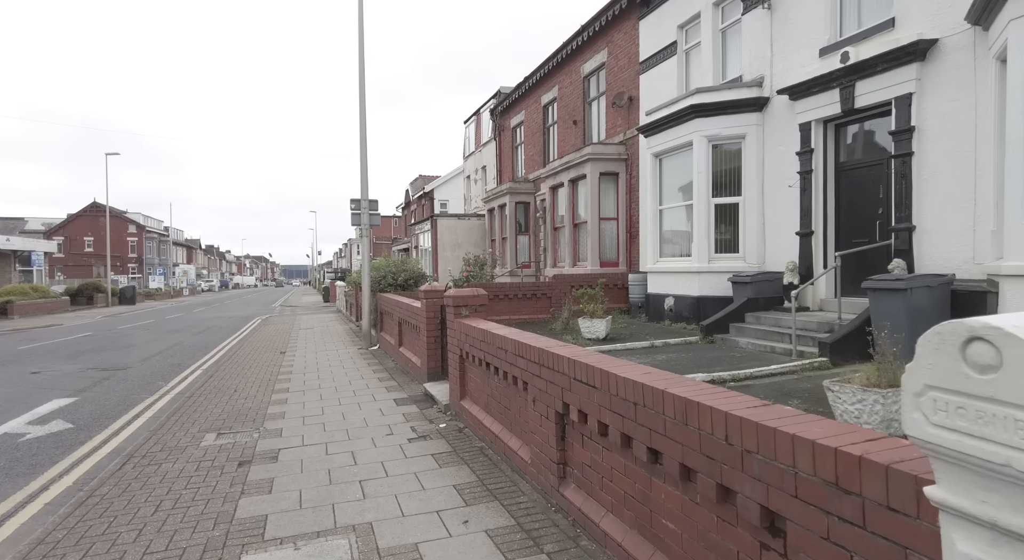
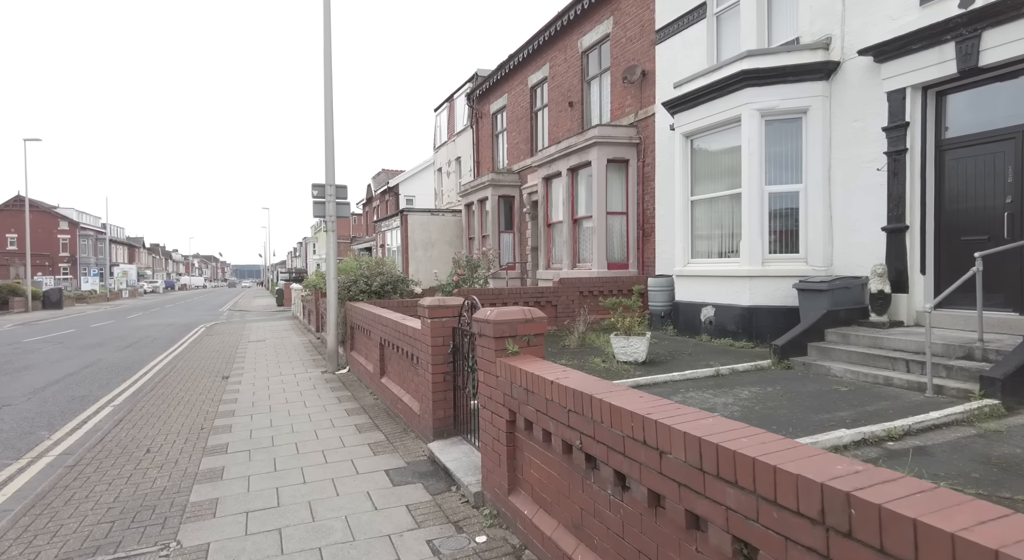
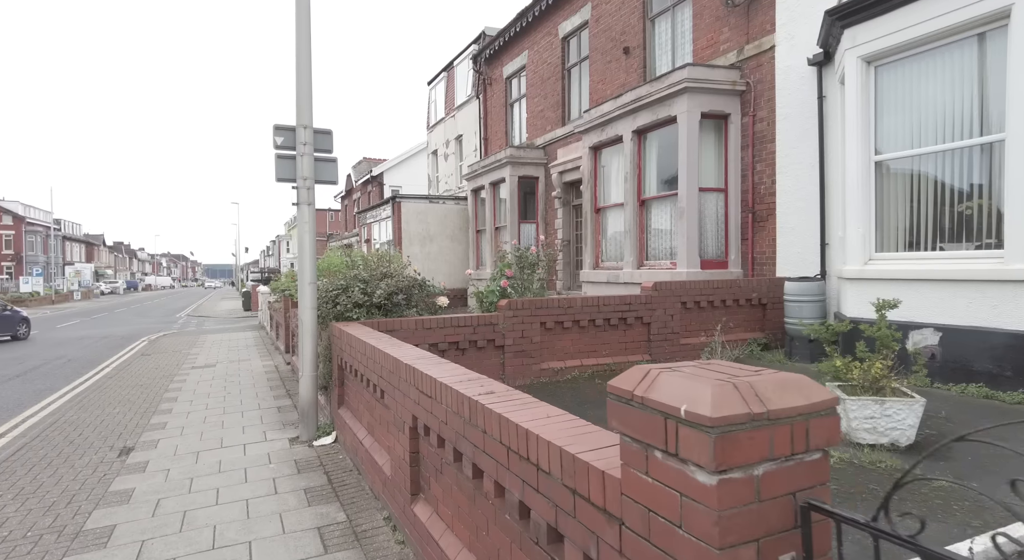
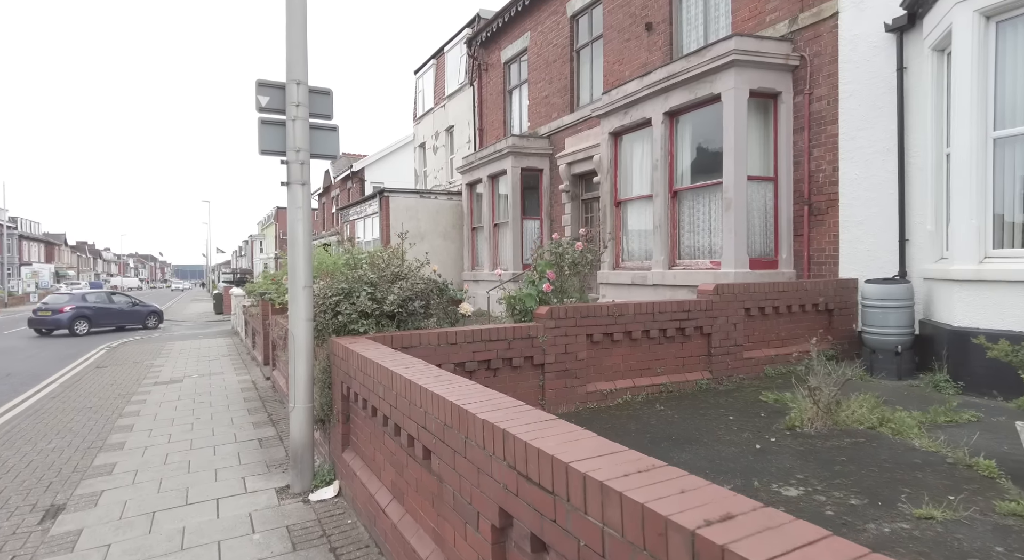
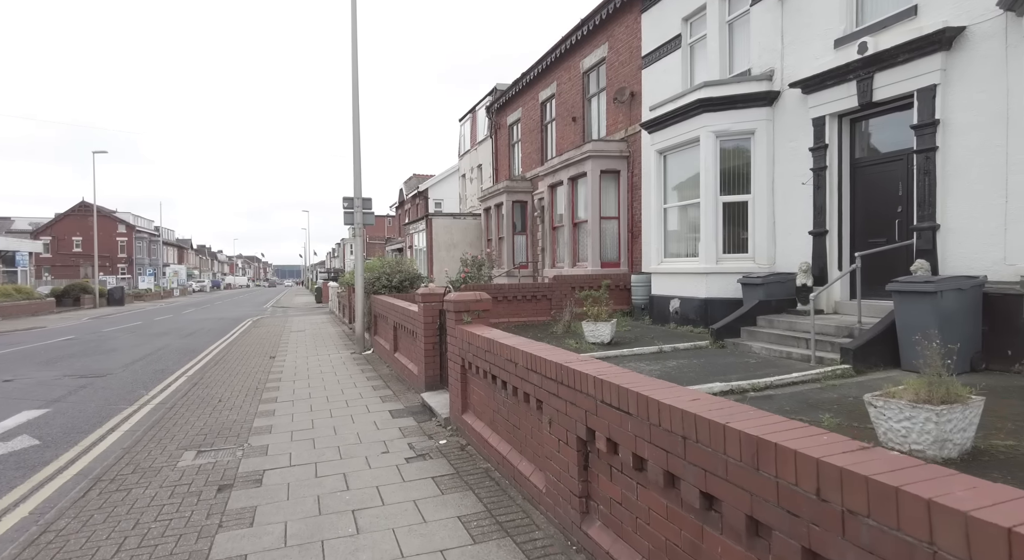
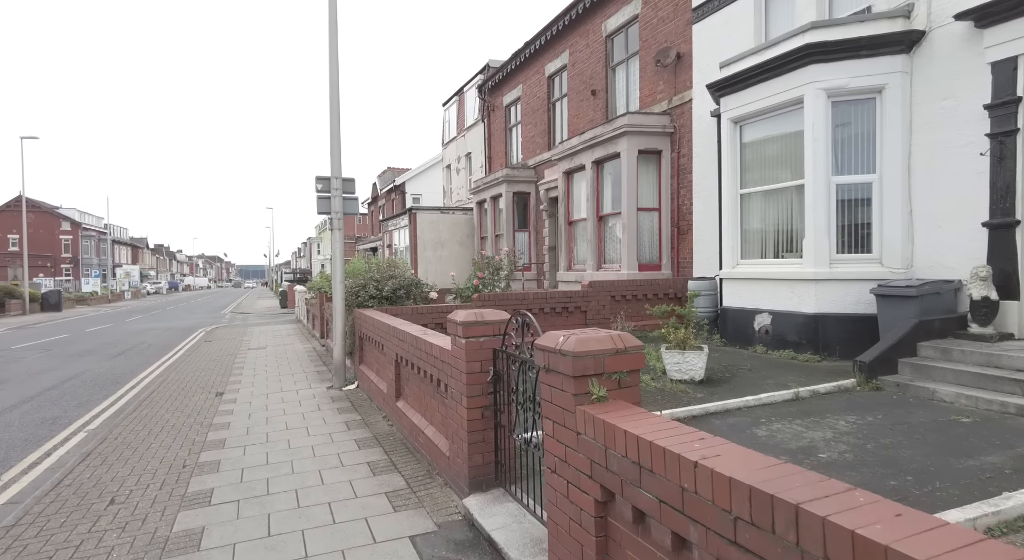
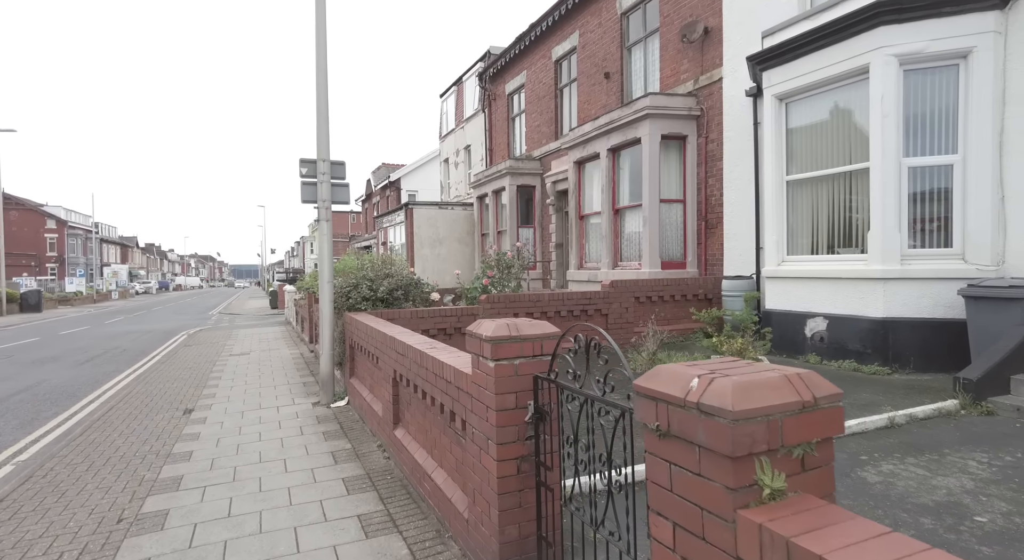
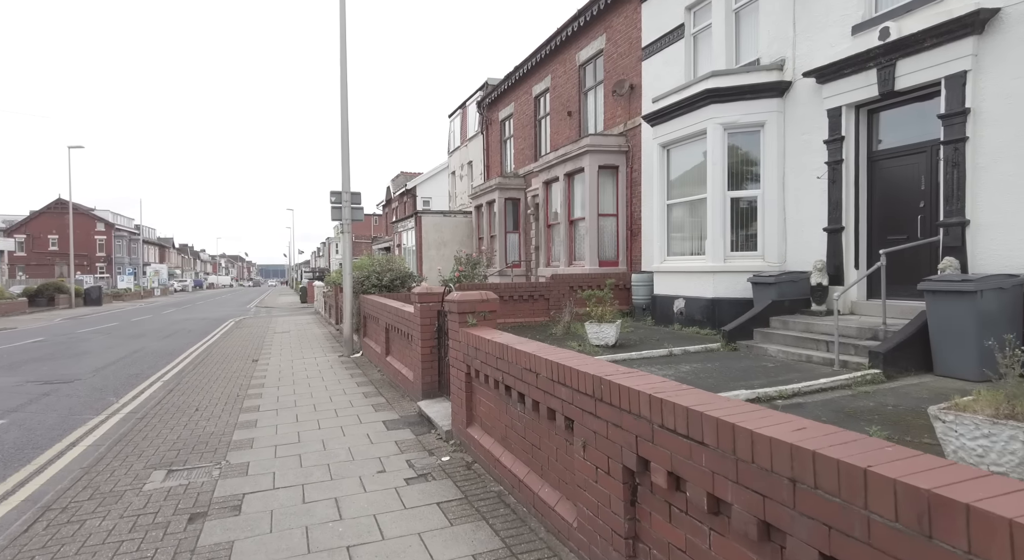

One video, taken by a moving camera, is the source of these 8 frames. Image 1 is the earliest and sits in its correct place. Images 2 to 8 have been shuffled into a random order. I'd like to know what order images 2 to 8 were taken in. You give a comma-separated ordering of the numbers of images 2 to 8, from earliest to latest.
5, 8, 2, 6, 7, 3, 4
